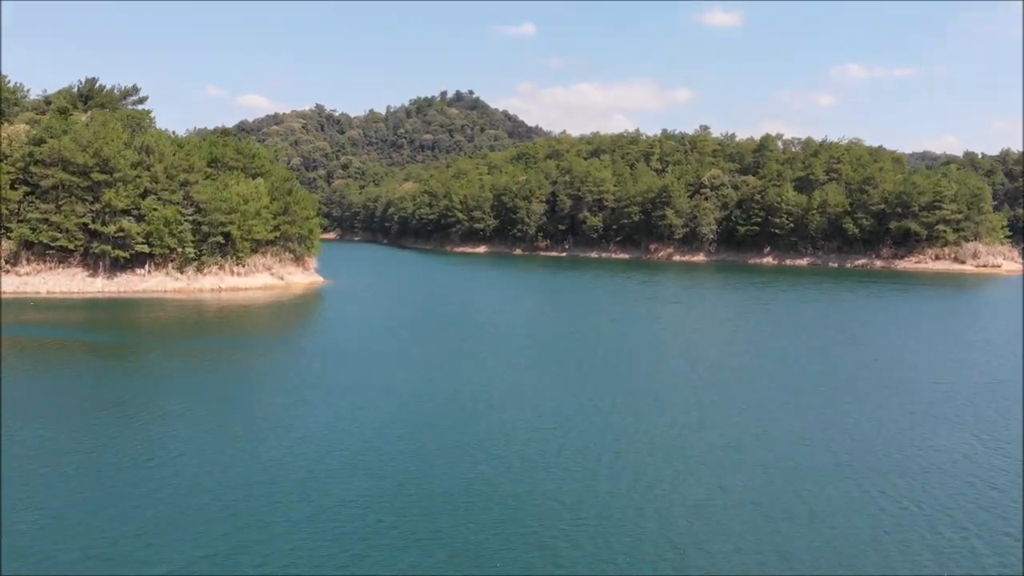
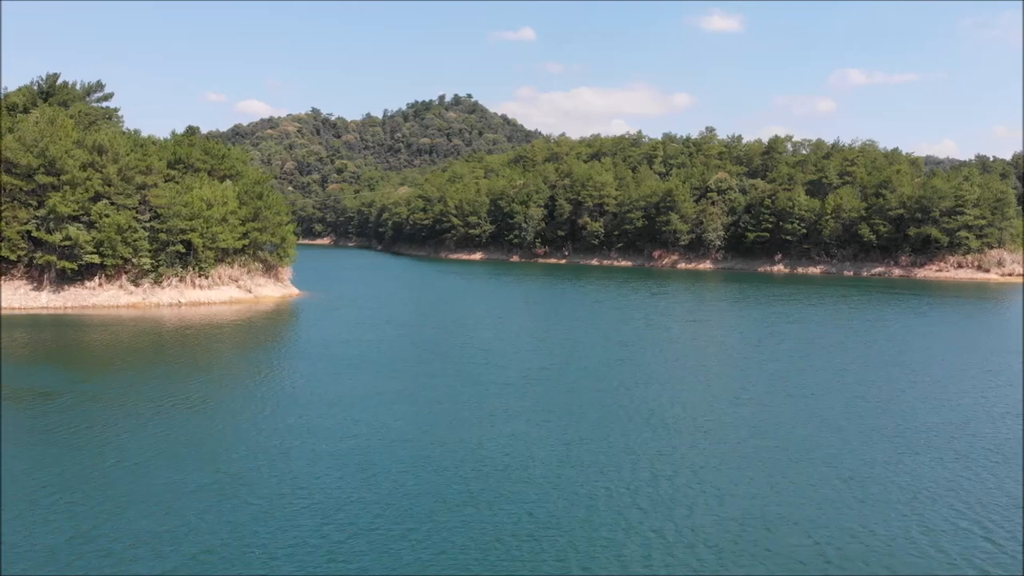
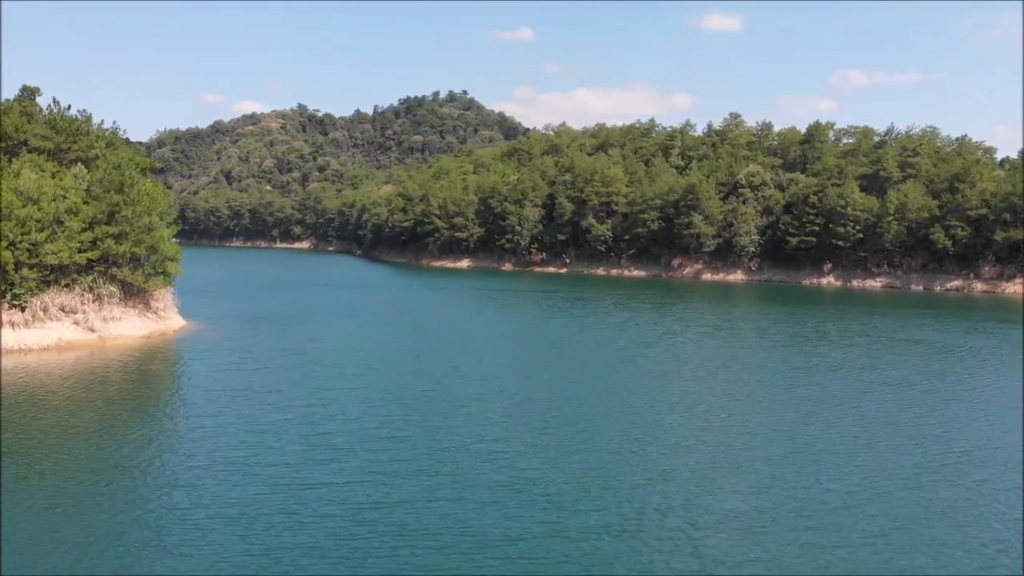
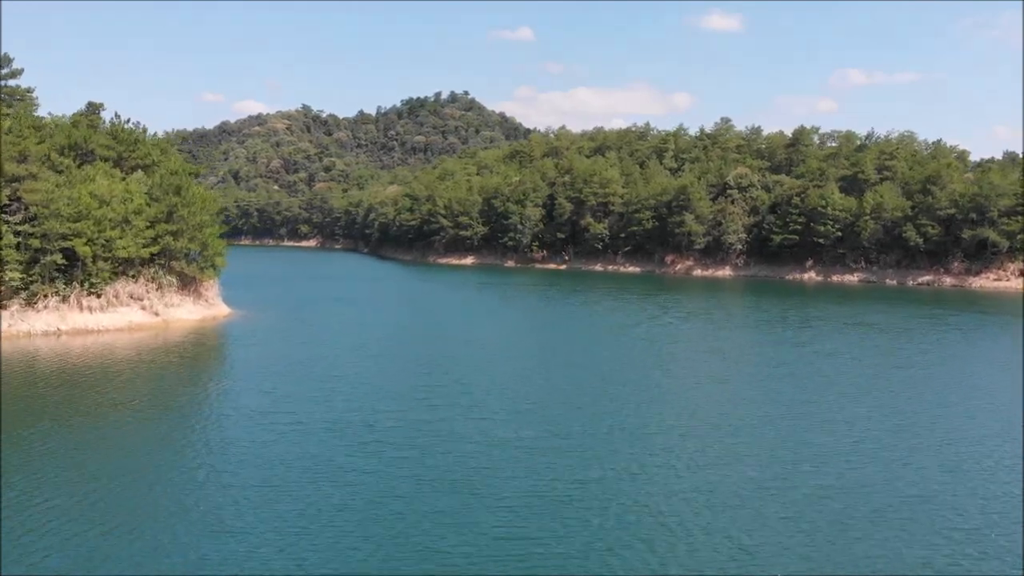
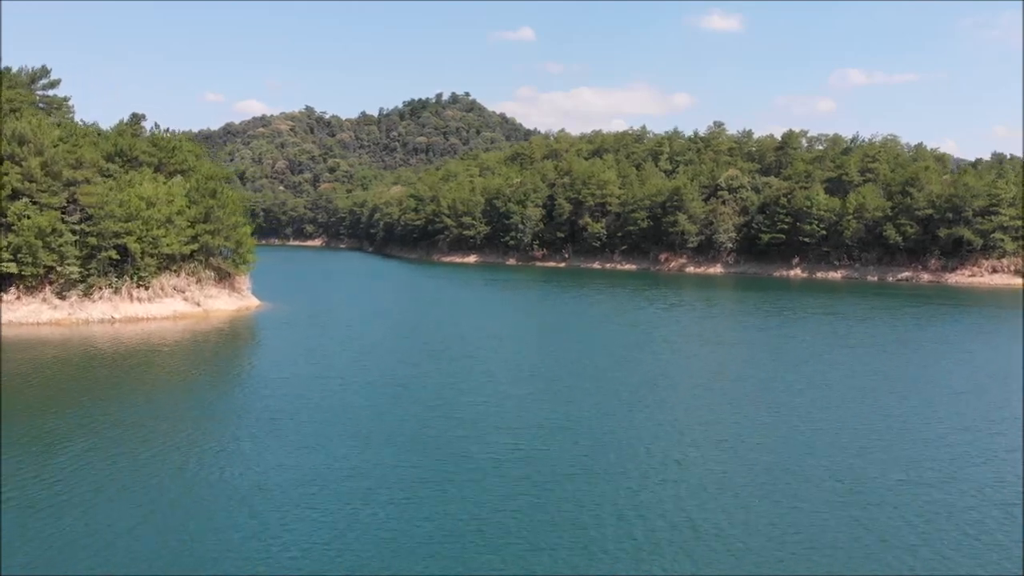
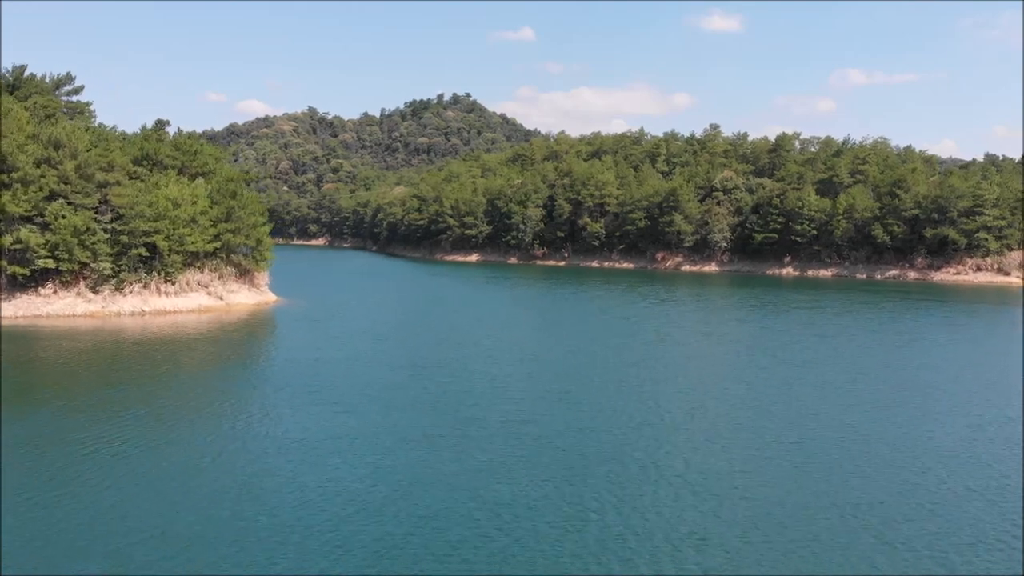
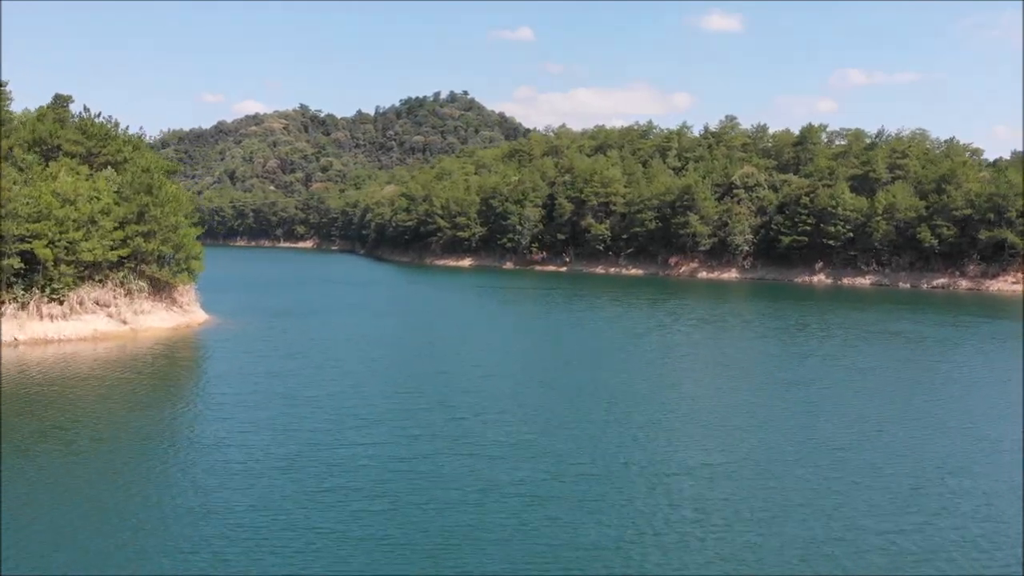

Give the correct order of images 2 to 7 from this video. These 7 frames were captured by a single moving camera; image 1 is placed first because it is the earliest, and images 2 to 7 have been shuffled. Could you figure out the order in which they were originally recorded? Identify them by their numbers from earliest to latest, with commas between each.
2, 6, 5, 4, 7, 3
